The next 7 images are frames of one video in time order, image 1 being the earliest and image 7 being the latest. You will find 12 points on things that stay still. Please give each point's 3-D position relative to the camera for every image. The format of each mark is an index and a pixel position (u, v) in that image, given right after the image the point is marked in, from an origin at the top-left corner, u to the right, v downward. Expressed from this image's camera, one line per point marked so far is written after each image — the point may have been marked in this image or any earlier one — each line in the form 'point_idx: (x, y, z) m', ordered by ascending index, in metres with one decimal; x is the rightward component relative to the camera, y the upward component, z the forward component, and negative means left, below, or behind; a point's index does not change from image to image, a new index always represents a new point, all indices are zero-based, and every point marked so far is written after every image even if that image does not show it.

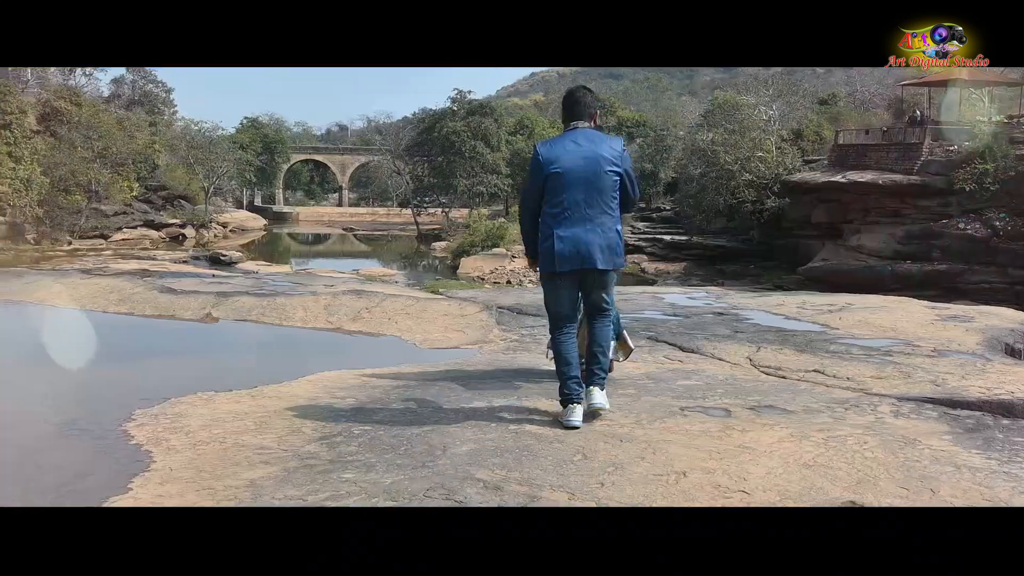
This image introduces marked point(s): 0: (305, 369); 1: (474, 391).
0: (-1.1, -0.4, +5.4) m
1: (-0.2, -0.4, +4.5) m
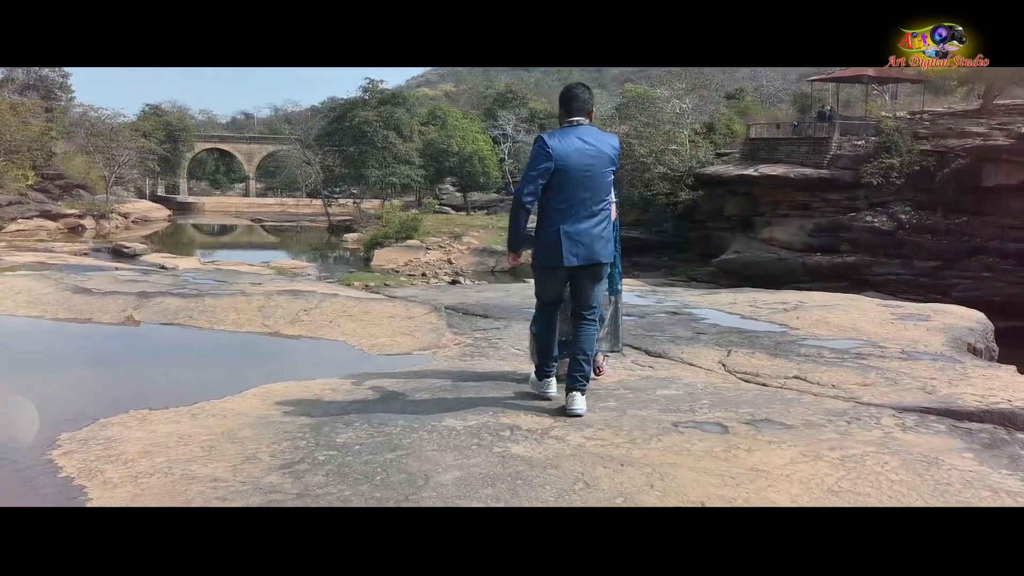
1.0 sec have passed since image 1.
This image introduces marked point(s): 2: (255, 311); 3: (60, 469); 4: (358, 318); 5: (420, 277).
0: (-1.3, -0.4, +4.9) m
1: (-0.3, -0.5, +4.2) m
2: (-1.6, -0.1, +6.5) m
3: (-1.5, -0.6, +3.3) m
4: (-0.9, -0.2, +6.2) m
5: (-1.8, +0.2, +19.6) m
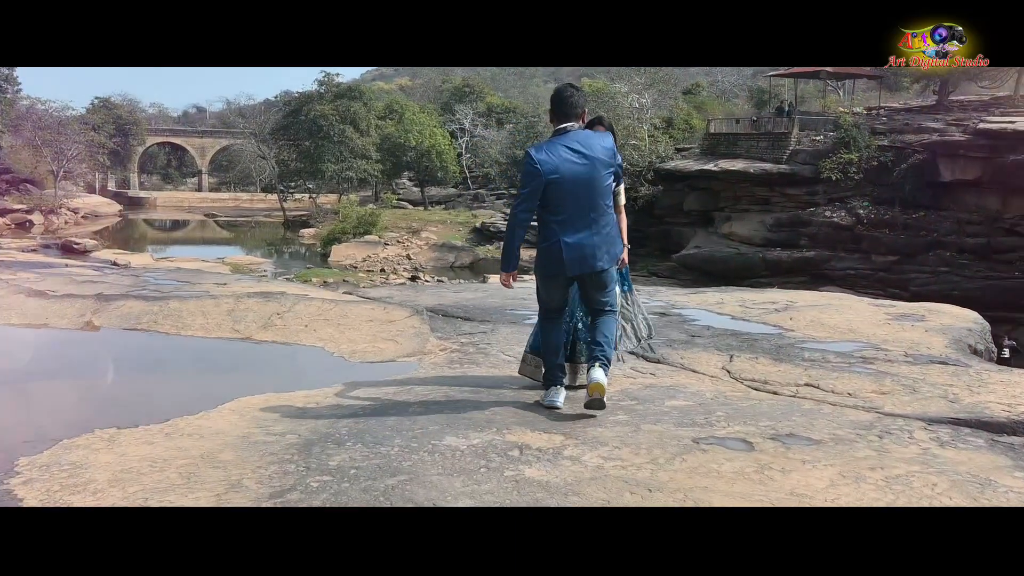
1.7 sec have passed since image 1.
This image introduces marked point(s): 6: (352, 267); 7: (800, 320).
0: (-1.3, -0.5, +4.5) m
1: (-0.3, -0.5, +3.8) m
2: (-1.7, -0.2, +6.1) m
3: (-1.4, -0.6, +2.9) m
4: (-1.0, -0.2, +5.9) m
5: (-2.5, +0.3, +19.2) m
6: (-3.1, +0.4, +19.8) m
7: (+1.8, -0.2, +6.6) m
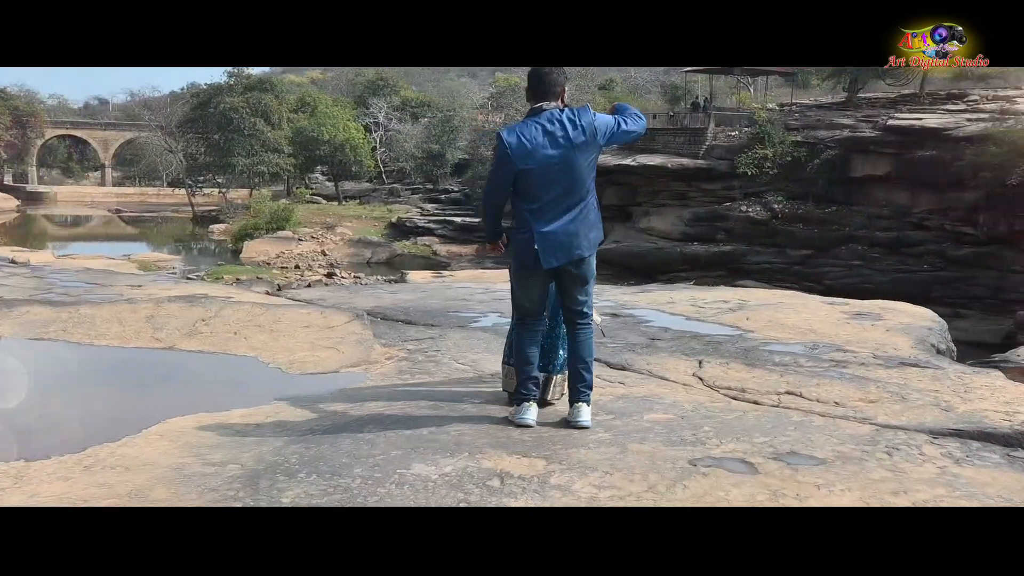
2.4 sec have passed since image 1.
0: (-1.4, -0.5, +4.0) m
1: (-0.4, -0.5, +3.4) m
2: (-2.0, -0.2, +5.5) m
3: (-1.4, -0.6, +2.4) m
4: (-1.3, -0.2, +5.4) m
5: (-3.9, +0.3, +18.5) m
6: (-4.5, +0.4, +19.1) m
7: (+1.5, -0.2, +6.3) m
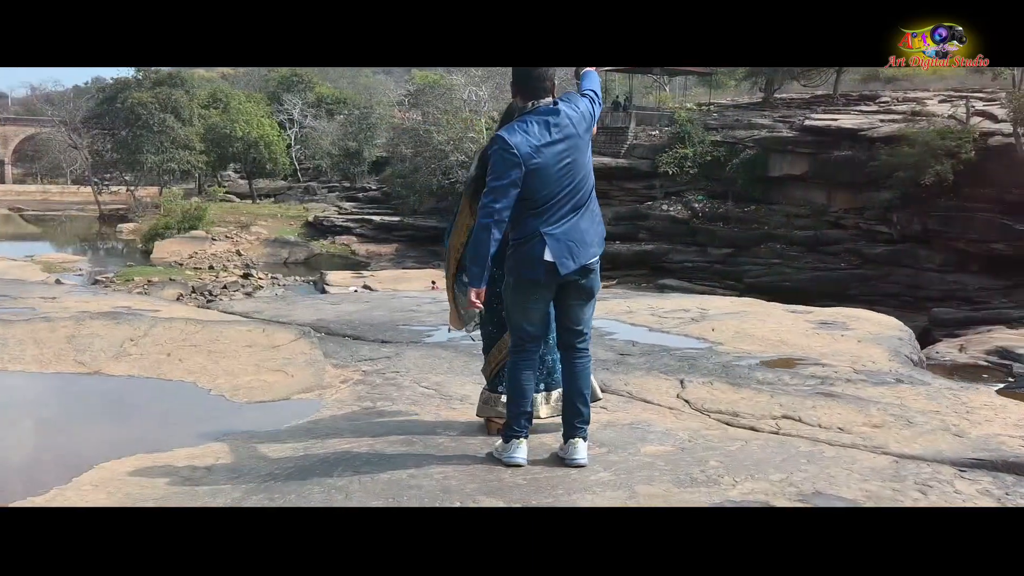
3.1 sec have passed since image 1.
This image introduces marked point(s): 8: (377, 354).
0: (-1.5, -0.6, +3.5) m
1: (-0.4, -0.6, +3.0) m
2: (-2.2, -0.3, +5.0) m
3: (-1.4, -0.7, +1.9) m
4: (-1.5, -0.3, +4.9) m
5: (-5.1, +0.2, +17.8) m
6: (-5.8, +0.4, +18.3) m
7: (+1.2, -0.2, +6.1) m
8: (-0.6, -0.3, +4.9) m
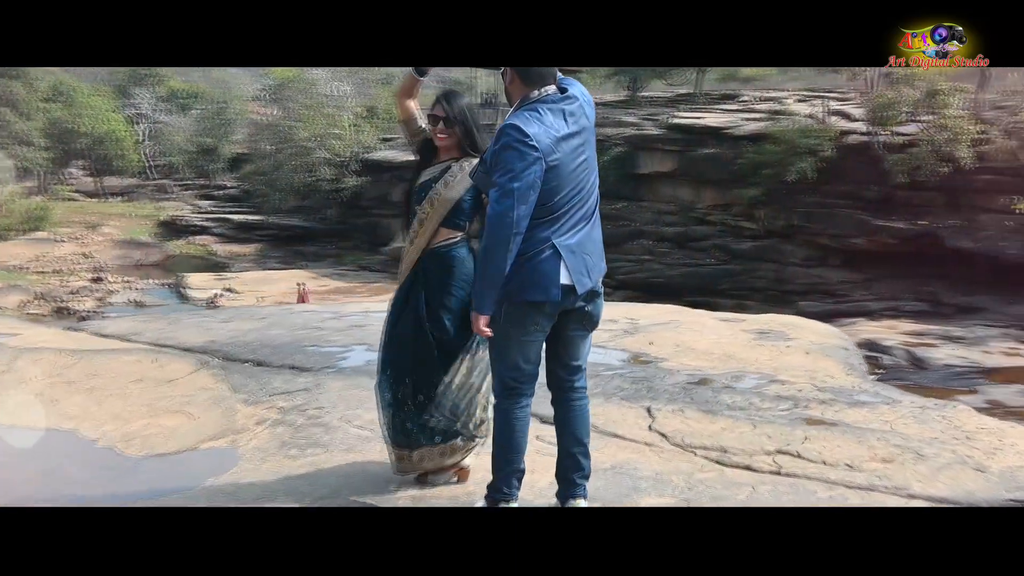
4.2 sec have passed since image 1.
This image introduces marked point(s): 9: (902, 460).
0: (-1.6, -0.7, +2.7) m
1: (-0.4, -0.7, +2.4) m
2: (-2.4, -0.4, +4.1) m
3: (-1.2, -0.8, +1.2) m
4: (-1.7, -0.4, +4.1) m
5: (-7.1, +0.1, +16.4) m
6: (-7.8, +0.2, +16.8) m
7: (+0.8, -0.3, +5.6) m
8: (-0.9, -0.4, +4.2) m
9: (+1.3, -0.6, +3.4) m
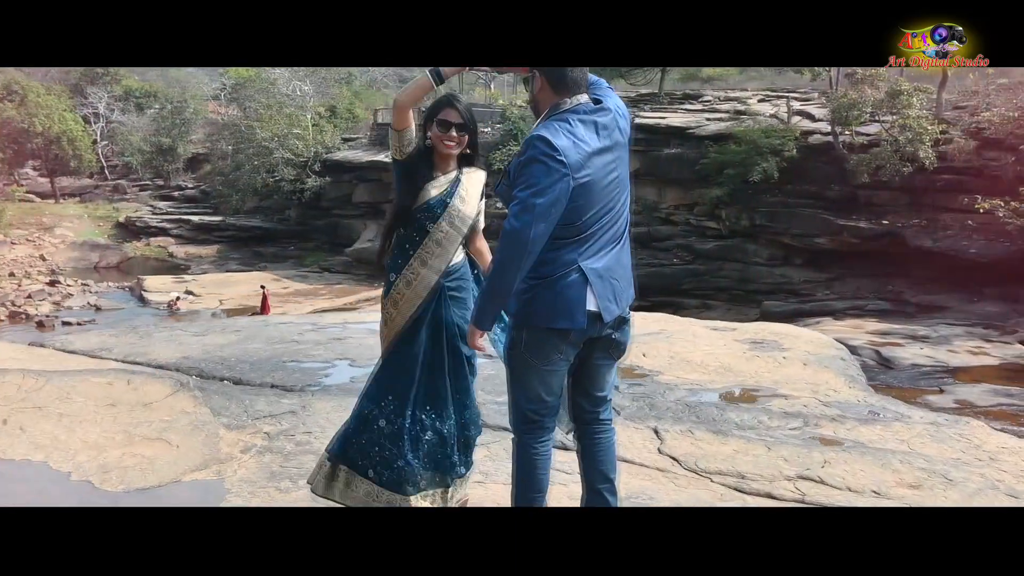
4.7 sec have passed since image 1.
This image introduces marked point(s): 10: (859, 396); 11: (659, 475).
0: (-1.5, -0.7, +2.5) m
1: (-0.3, -0.7, +2.1) m
2: (-2.4, -0.4, +3.8) m
3: (-1.1, -0.9, +0.9) m
4: (-1.7, -0.5, +3.8) m
5: (-7.5, 0.0, +15.9) m
6: (-8.3, +0.1, +16.3) m
7: (+0.8, -0.4, +5.4) m
8: (-0.9, -0.5, +4.0) m
9: (+1.3, -0.6, +3.2) m
10: (+1.6, -0.5, +4.6) m
11: (+0.5, -0.6, +3.3) m
